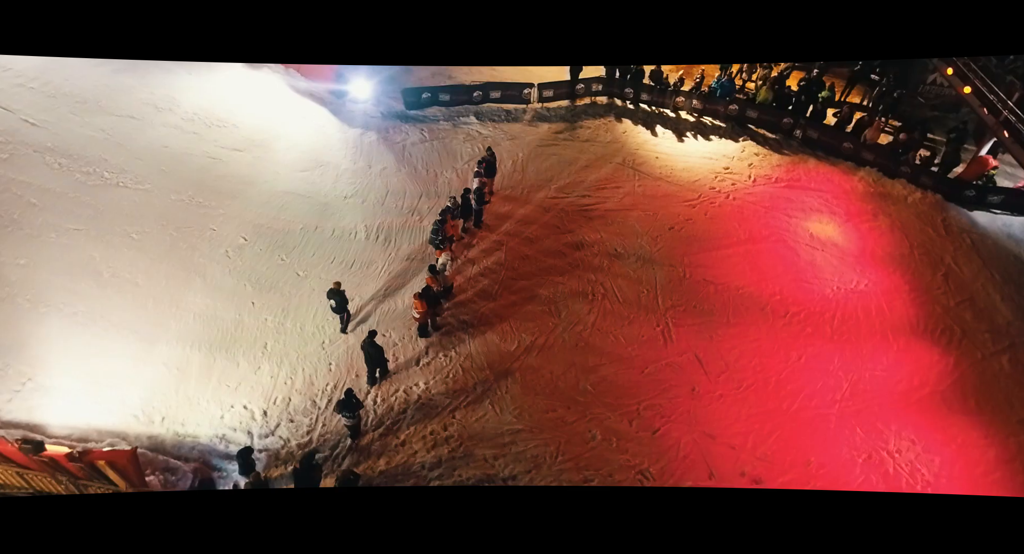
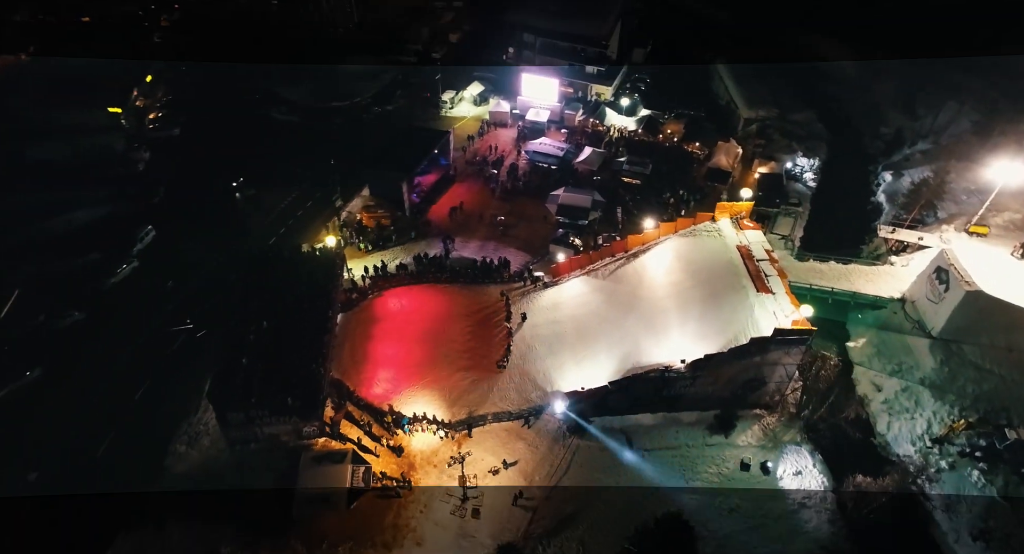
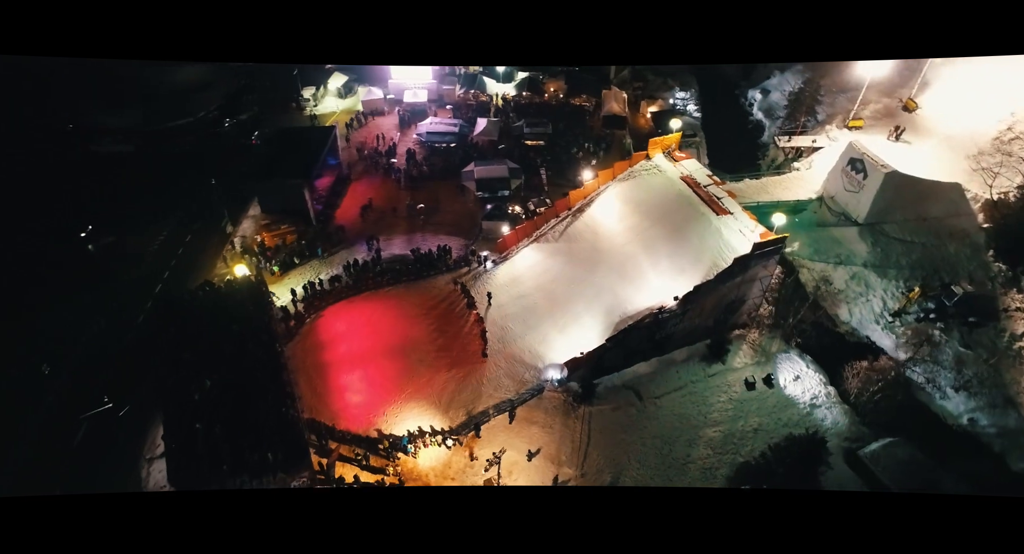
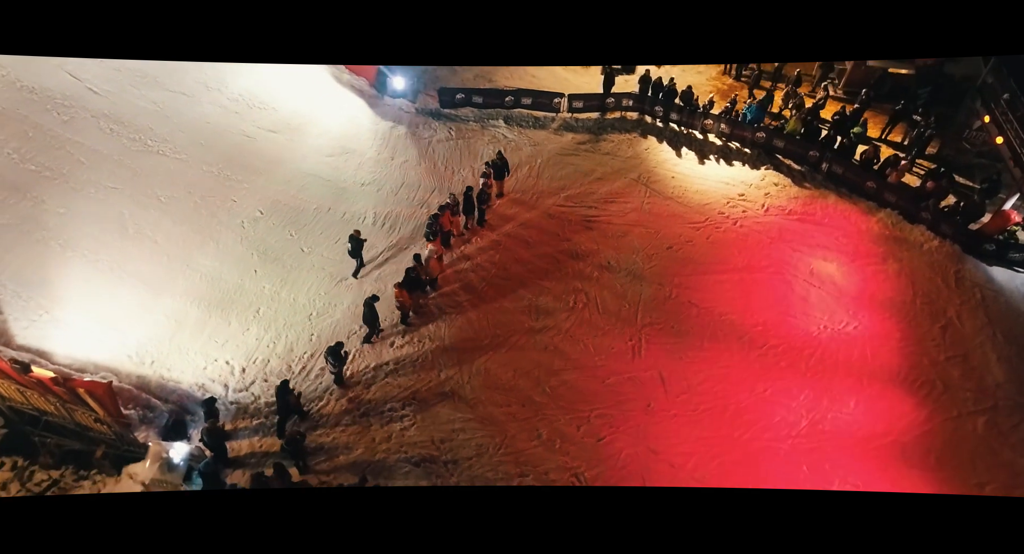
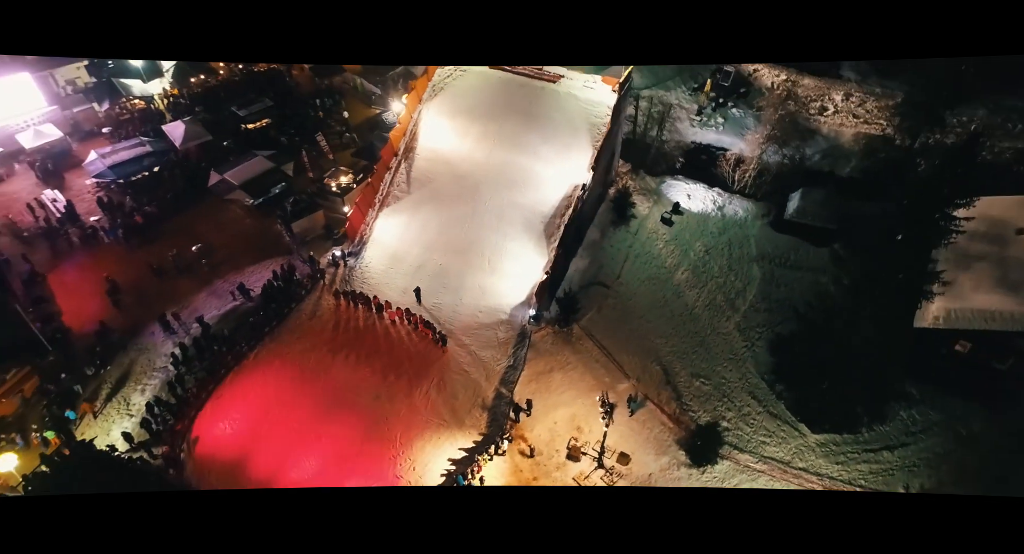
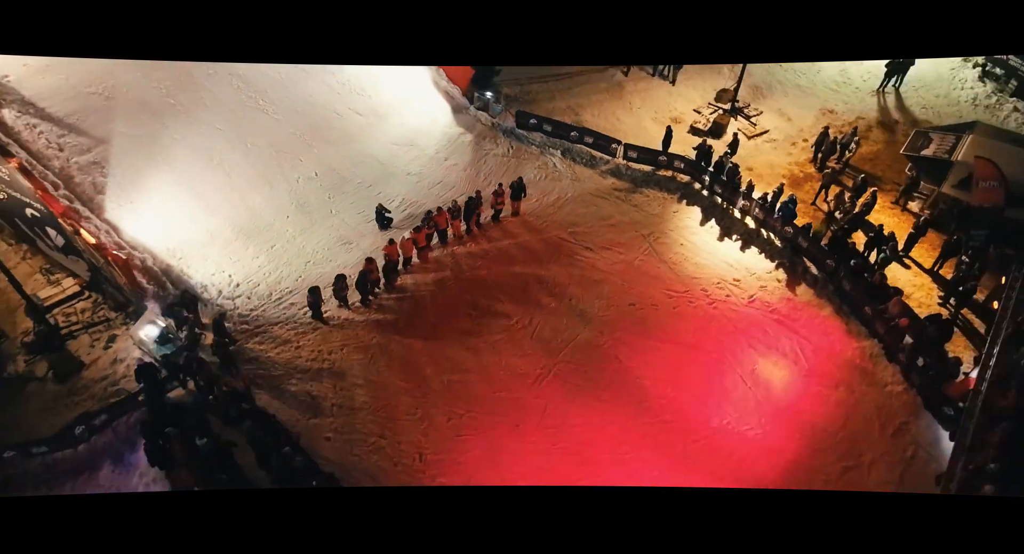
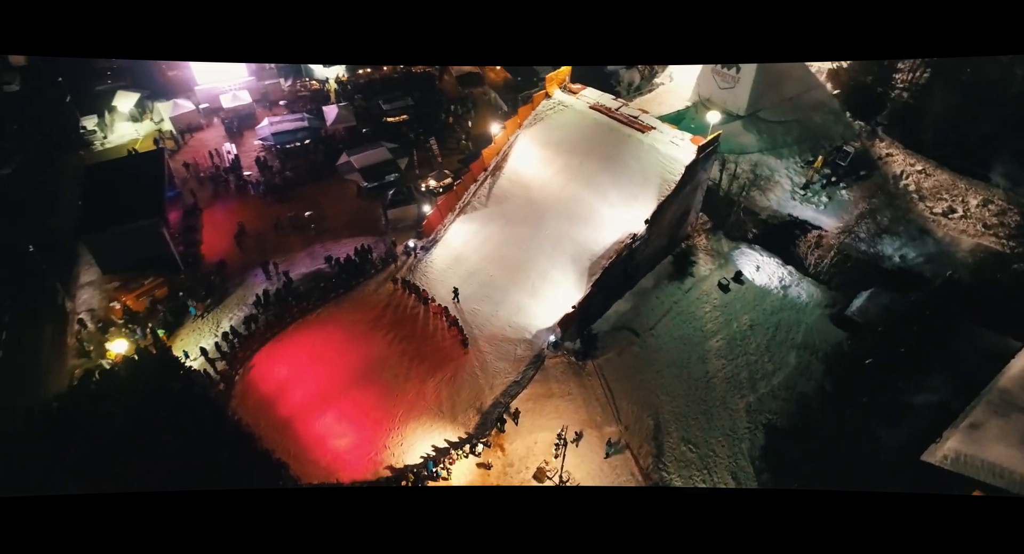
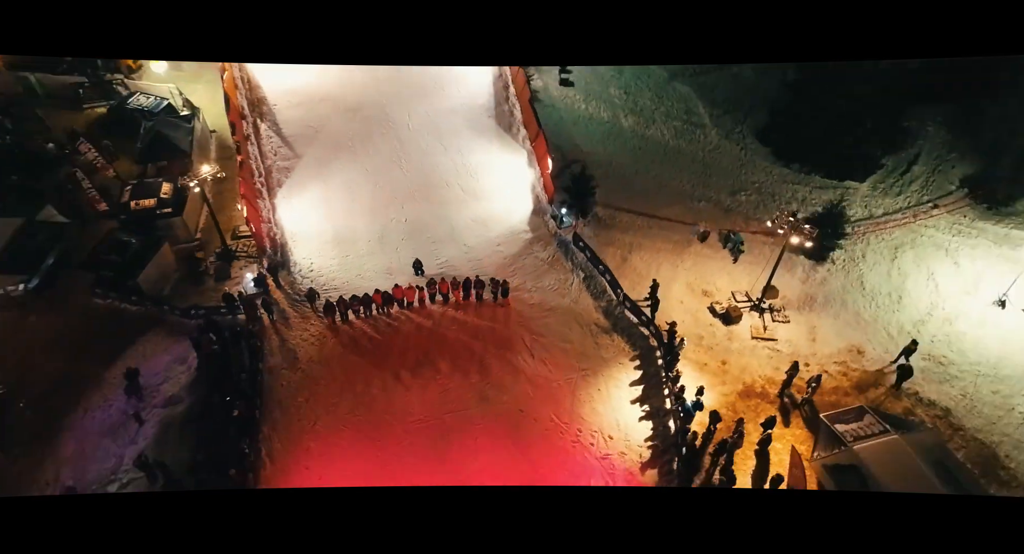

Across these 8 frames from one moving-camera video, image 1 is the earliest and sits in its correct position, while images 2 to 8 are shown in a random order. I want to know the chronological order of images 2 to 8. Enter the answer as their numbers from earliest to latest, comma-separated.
4, 6, 8, 5, 7, 3, 2
